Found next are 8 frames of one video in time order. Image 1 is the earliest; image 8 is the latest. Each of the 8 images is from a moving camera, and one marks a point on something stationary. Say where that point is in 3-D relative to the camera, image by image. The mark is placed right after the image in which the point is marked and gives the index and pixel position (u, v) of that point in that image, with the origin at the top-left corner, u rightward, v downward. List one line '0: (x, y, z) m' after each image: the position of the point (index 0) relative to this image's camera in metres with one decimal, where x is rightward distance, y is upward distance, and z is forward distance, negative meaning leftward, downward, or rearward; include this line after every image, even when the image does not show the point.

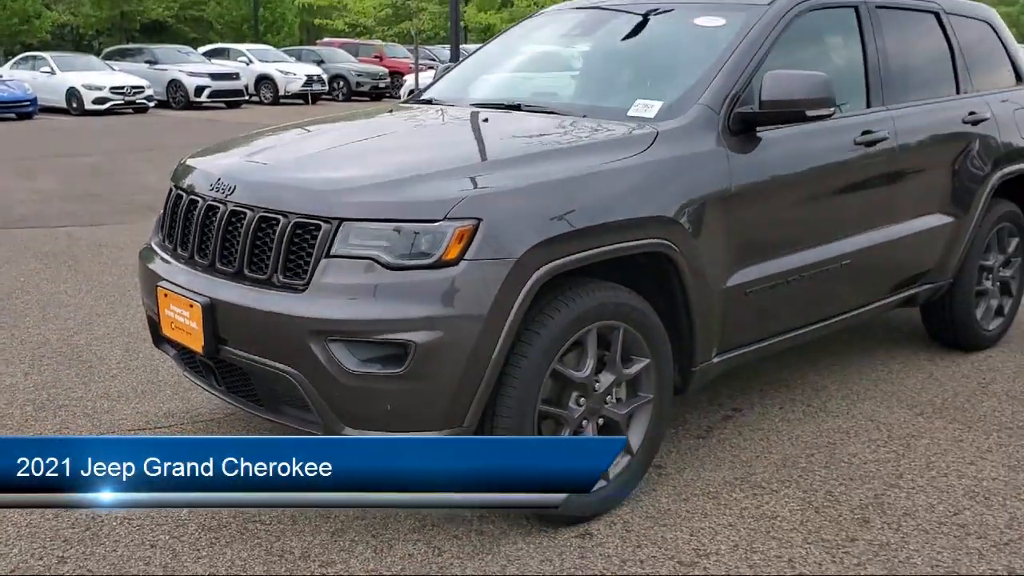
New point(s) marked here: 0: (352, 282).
0: (-0.4, 0.0, +2.7) m
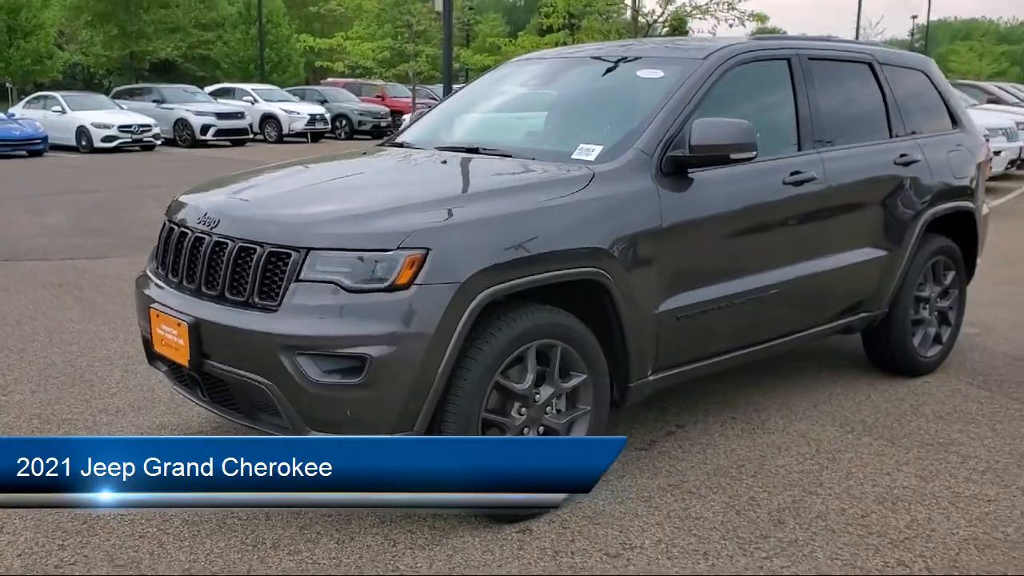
0: (-0.6, 0.0, +3.1) m
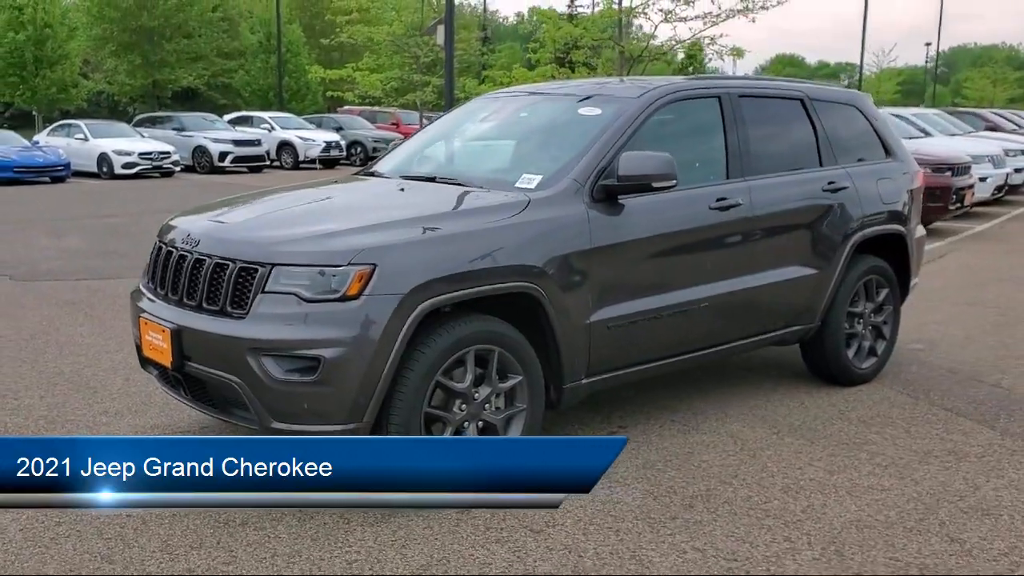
0: (-0.8, -0.1, +3.6) m
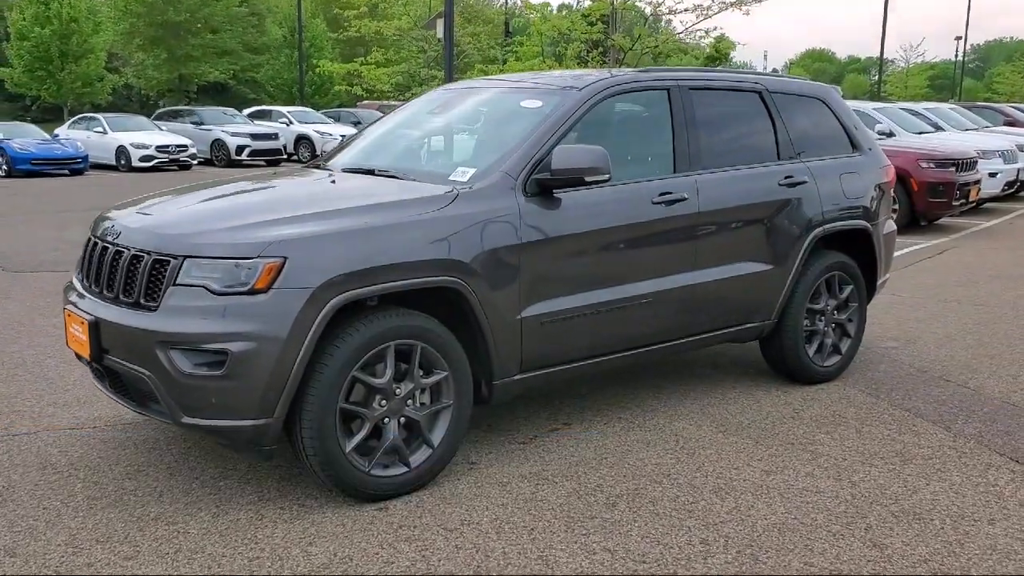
0: (-1.1, -0.1, +3.5) m
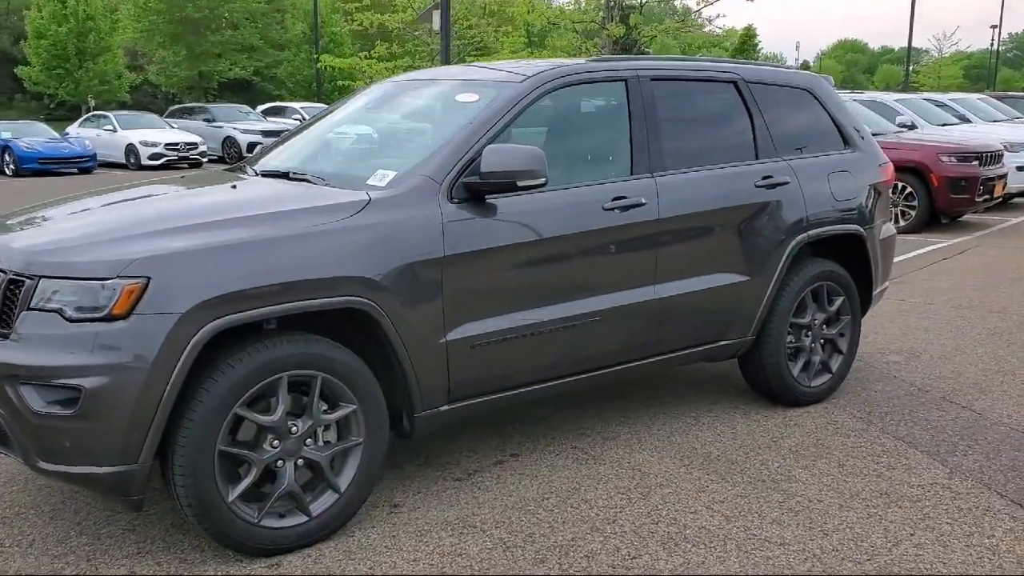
0: (-1.4, -0.1, +3.1) m
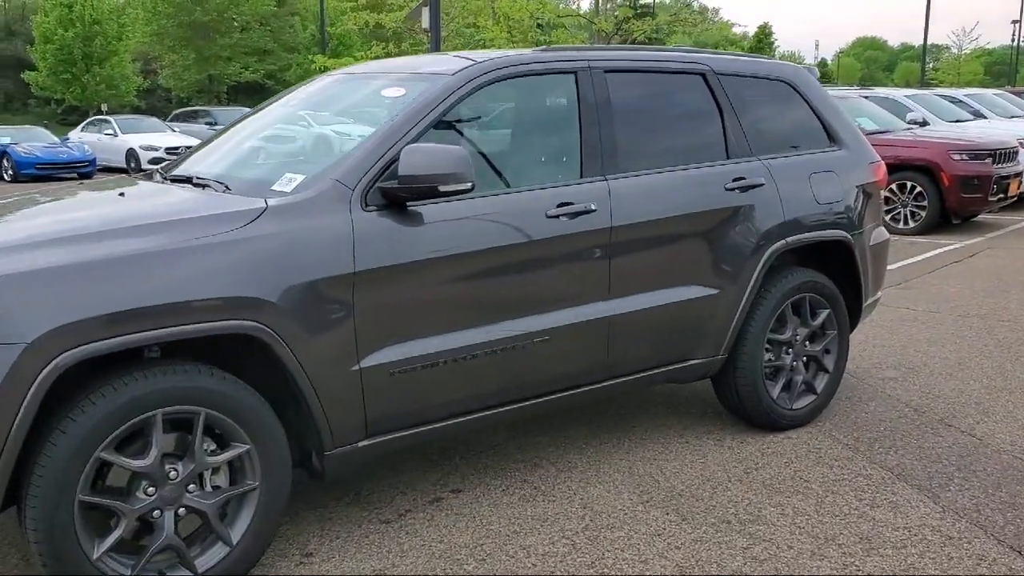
0: (-1.7, -0.2, +2.7) m
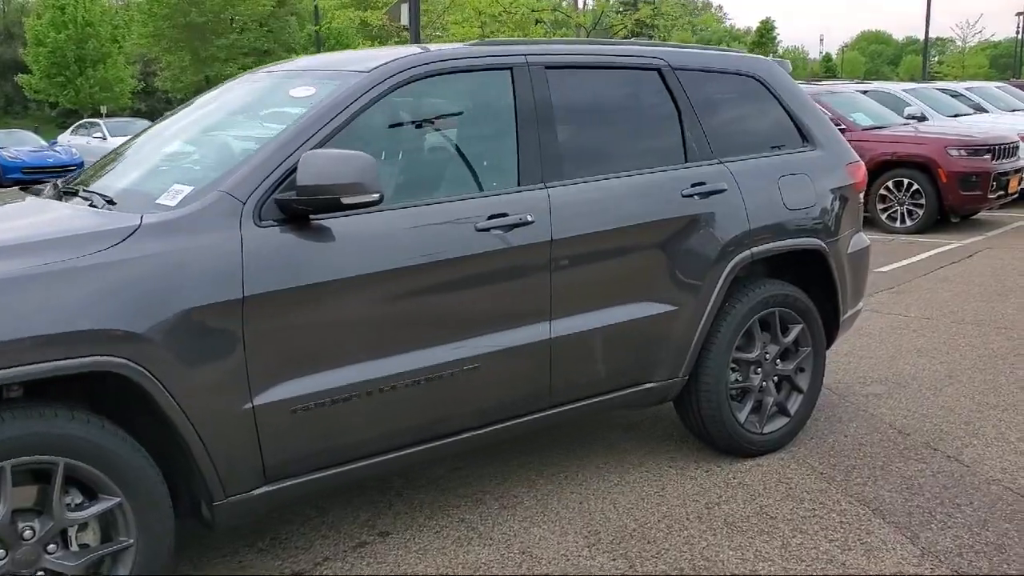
0: (-1.9, -0.3, +2.3) m
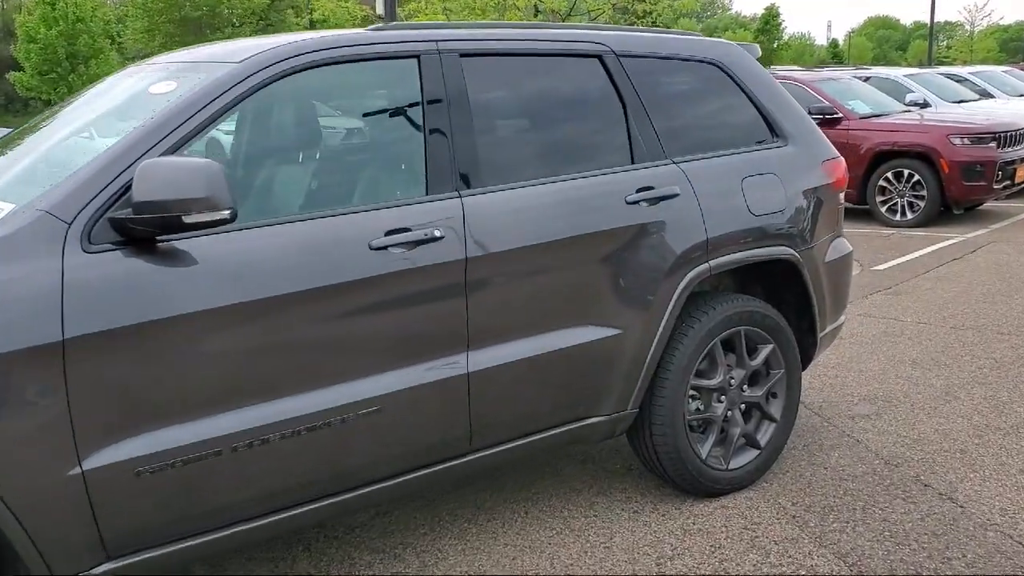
0: (-2.2, -0.4, +1.8) m
